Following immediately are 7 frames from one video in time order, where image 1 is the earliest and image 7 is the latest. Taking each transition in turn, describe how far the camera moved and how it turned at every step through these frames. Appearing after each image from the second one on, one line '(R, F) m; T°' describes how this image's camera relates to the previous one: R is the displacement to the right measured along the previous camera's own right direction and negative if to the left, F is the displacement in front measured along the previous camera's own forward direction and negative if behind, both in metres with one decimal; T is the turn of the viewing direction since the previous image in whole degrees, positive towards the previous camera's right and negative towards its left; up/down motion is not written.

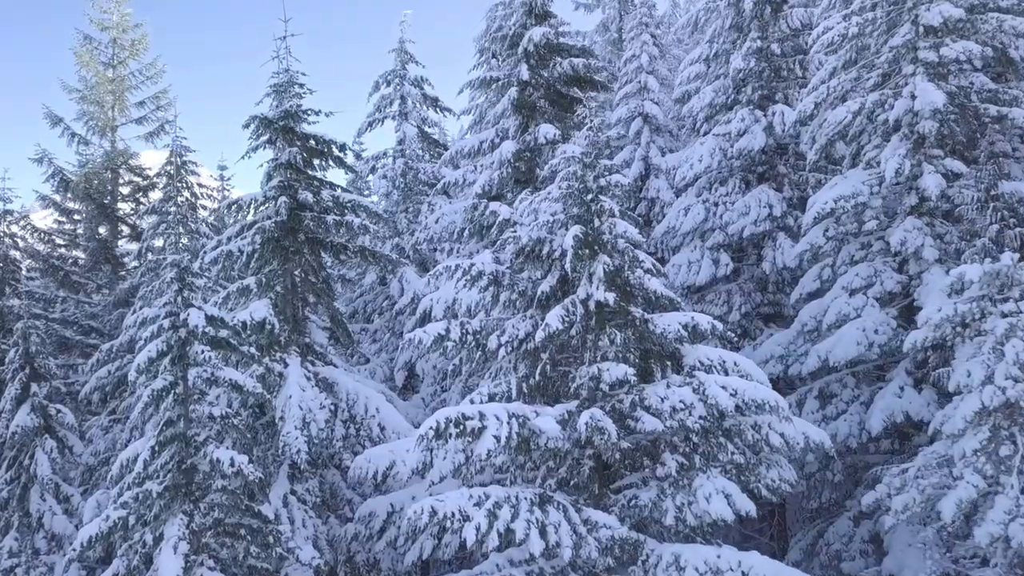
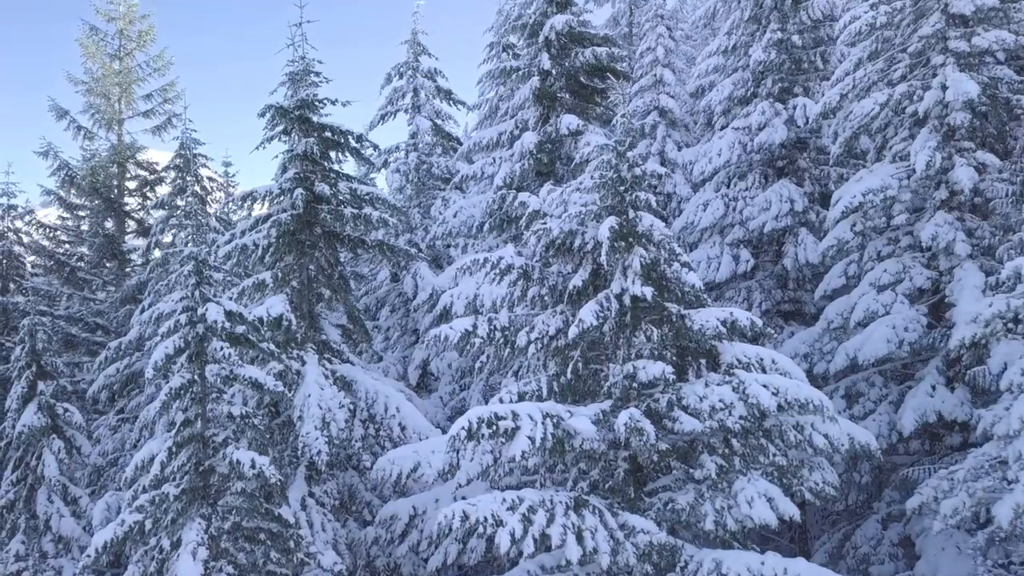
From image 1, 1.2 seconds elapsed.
(-0.4, +0.3) m; 0°
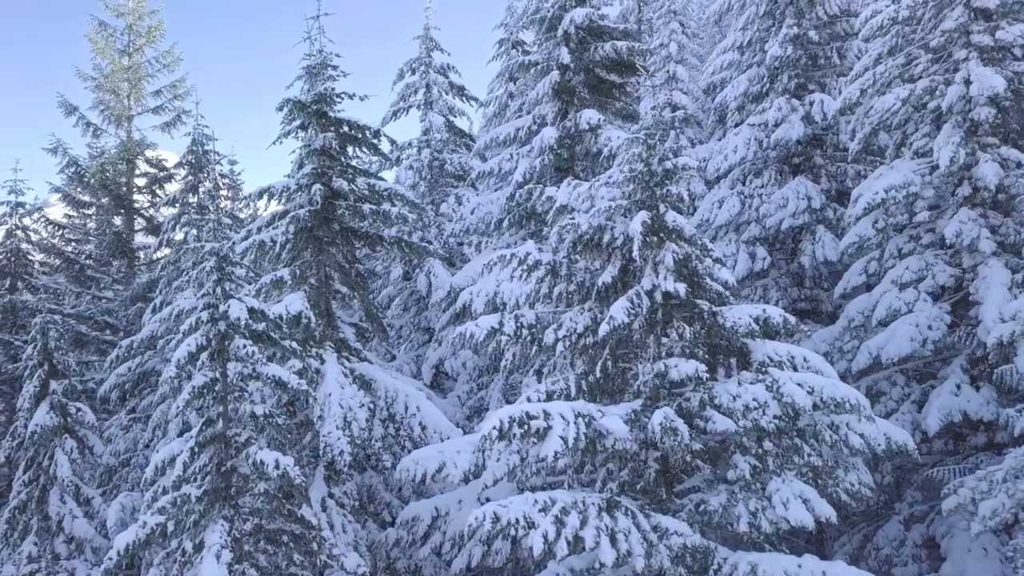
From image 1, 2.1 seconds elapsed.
(-0.3, +0.2) m; 0°
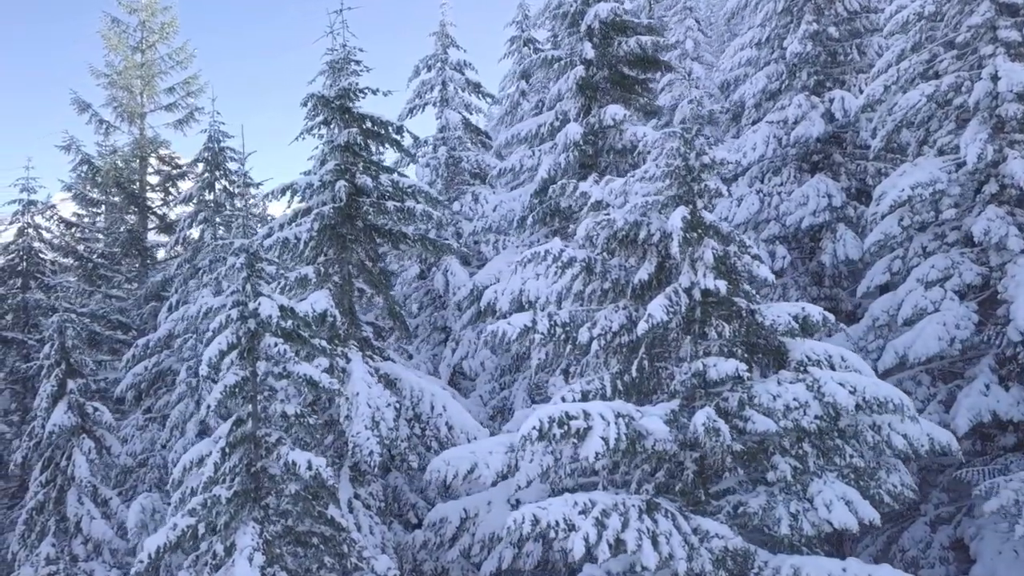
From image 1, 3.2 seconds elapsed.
(-0.4, +0.1) m; 0°
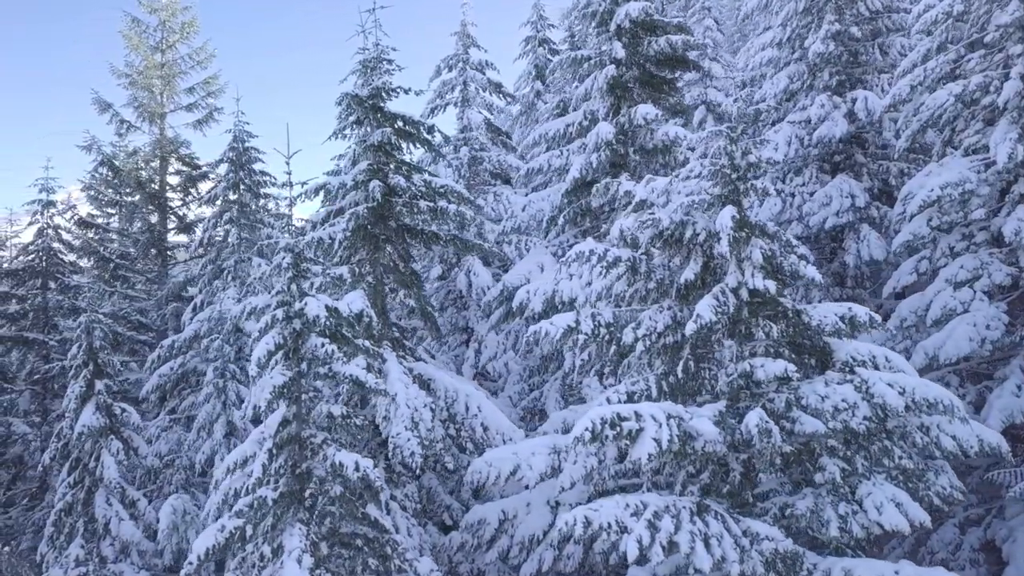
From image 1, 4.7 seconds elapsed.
(-0.5, 0.0) m; 0°
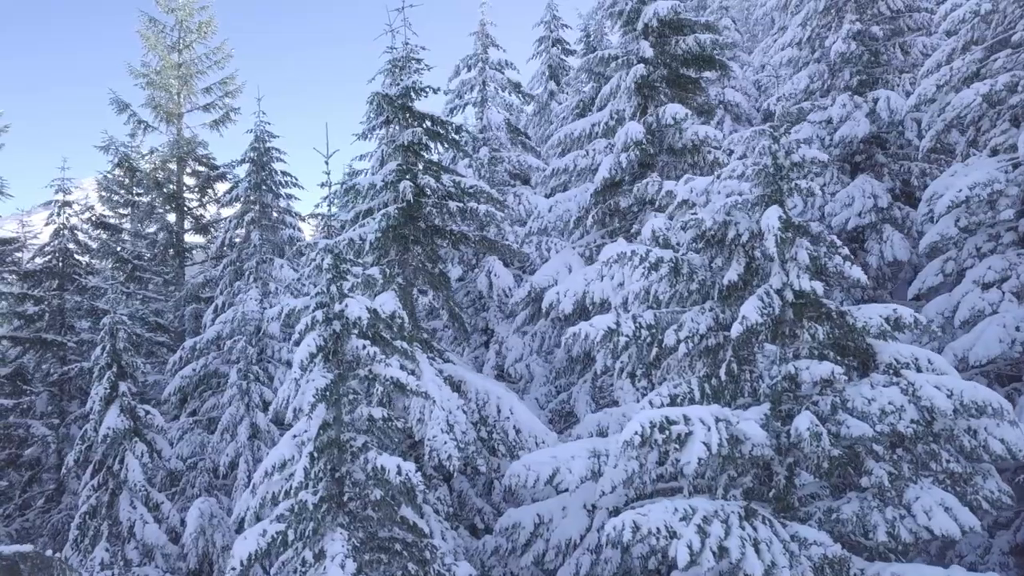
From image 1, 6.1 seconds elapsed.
(-0.5, +0.1) m; 0°
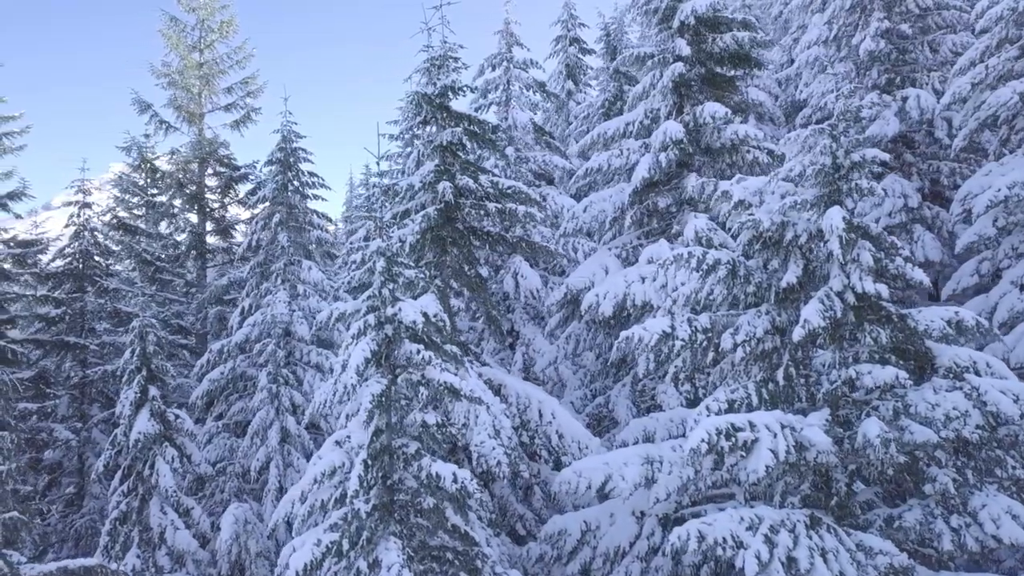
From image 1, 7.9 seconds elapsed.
(-0.6, +0.1) m; 0°
